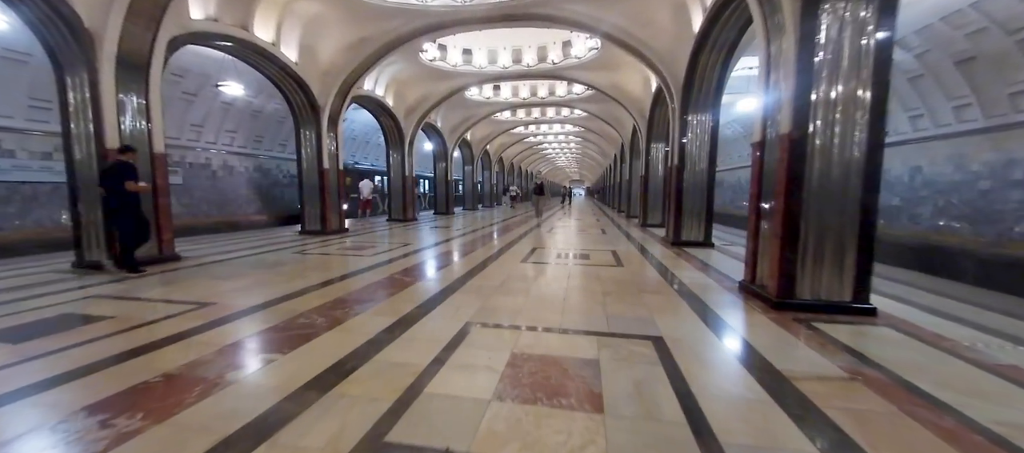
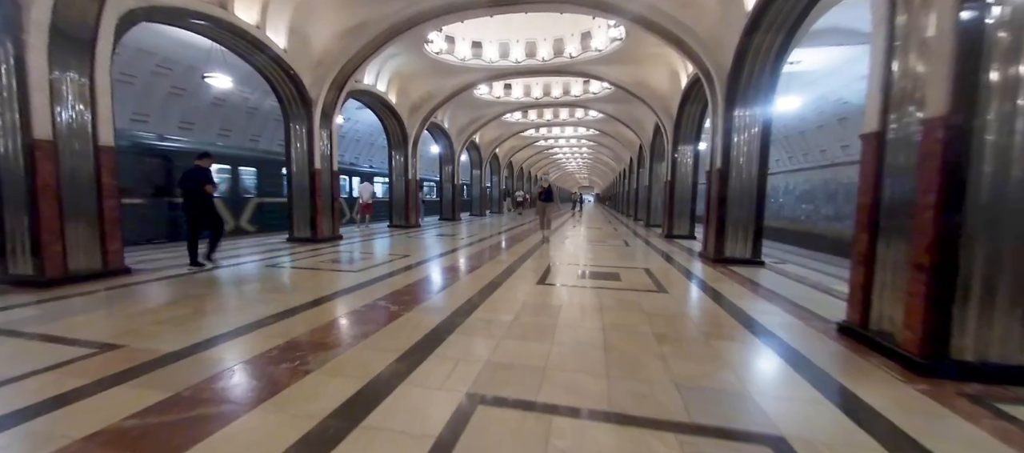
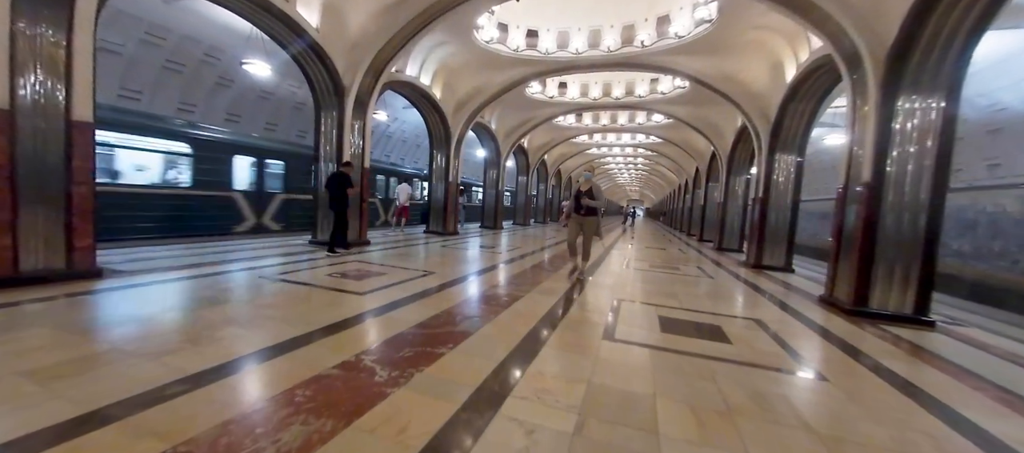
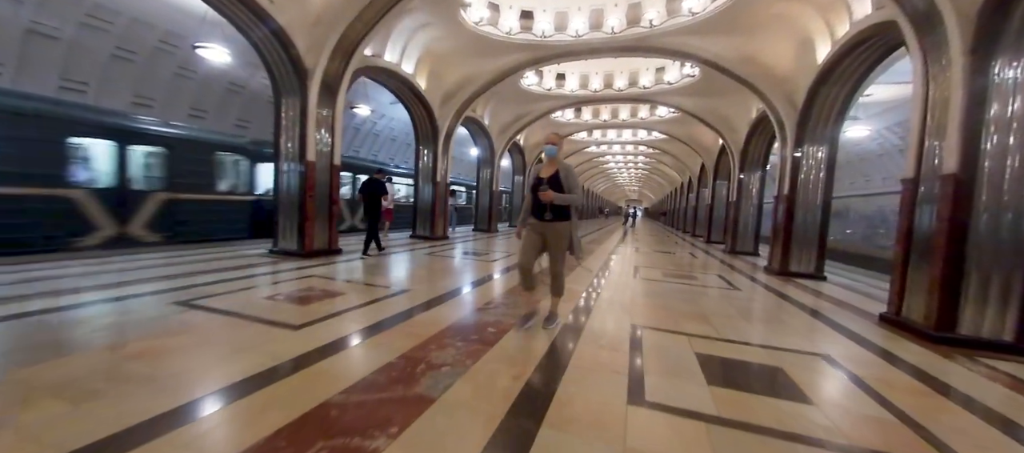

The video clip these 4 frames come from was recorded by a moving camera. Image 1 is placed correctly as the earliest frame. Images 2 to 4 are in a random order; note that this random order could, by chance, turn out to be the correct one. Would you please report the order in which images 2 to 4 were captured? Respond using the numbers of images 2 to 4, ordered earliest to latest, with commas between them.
2, 3, 4
